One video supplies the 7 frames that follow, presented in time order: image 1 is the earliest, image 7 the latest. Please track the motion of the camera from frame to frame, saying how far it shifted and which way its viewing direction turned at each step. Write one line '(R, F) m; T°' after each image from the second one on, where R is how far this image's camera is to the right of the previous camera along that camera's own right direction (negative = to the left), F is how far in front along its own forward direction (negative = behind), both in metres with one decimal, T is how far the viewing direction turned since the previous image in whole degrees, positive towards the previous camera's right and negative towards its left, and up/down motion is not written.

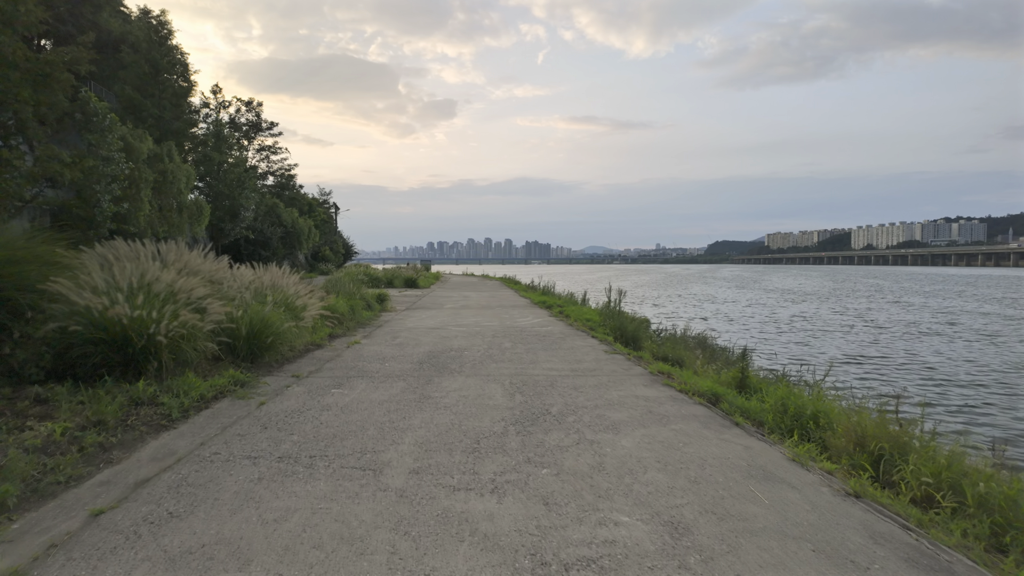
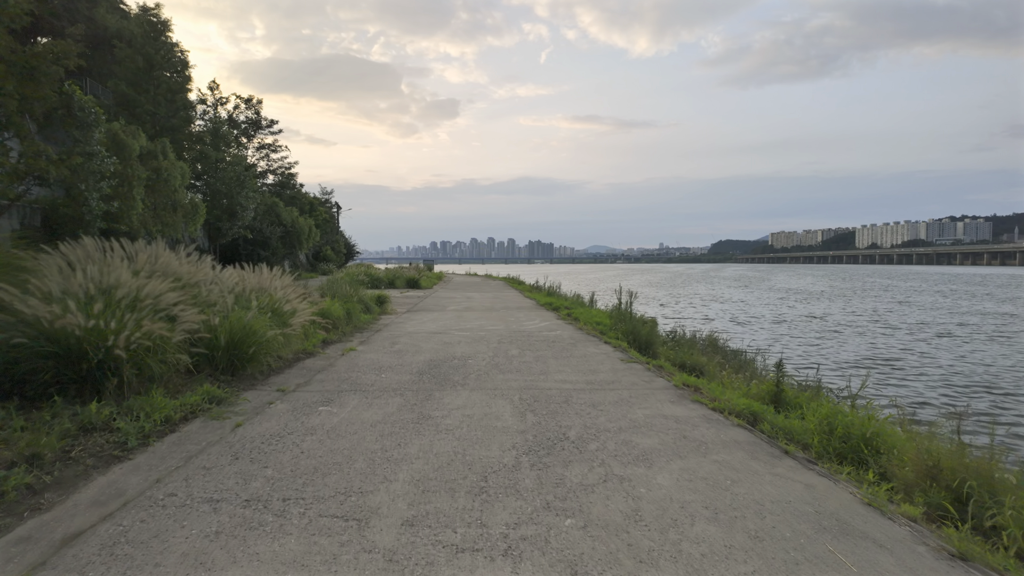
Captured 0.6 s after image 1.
(-0.1, +0.7) m; 0°
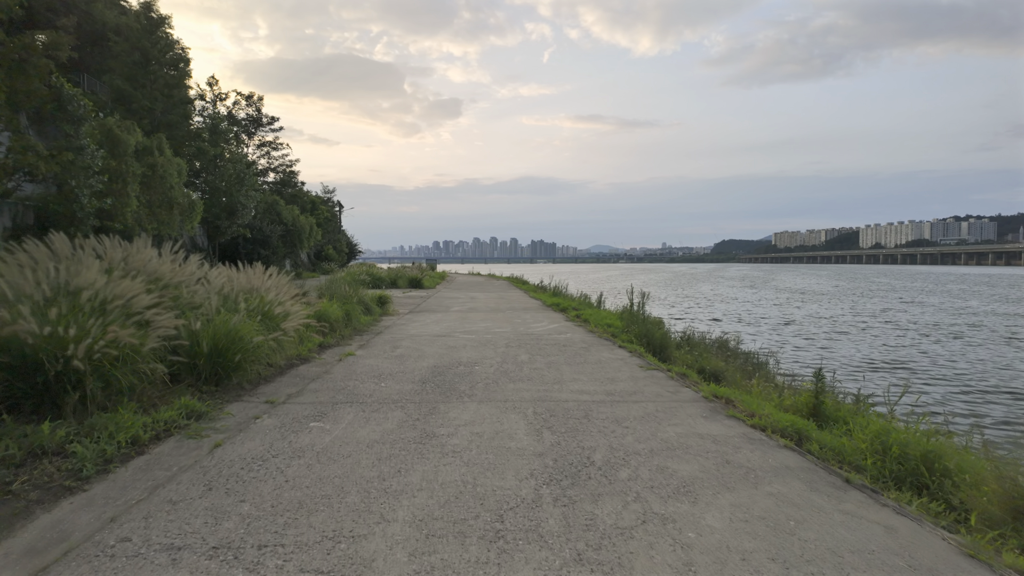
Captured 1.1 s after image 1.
(-0.1, +0.6) m; 0°
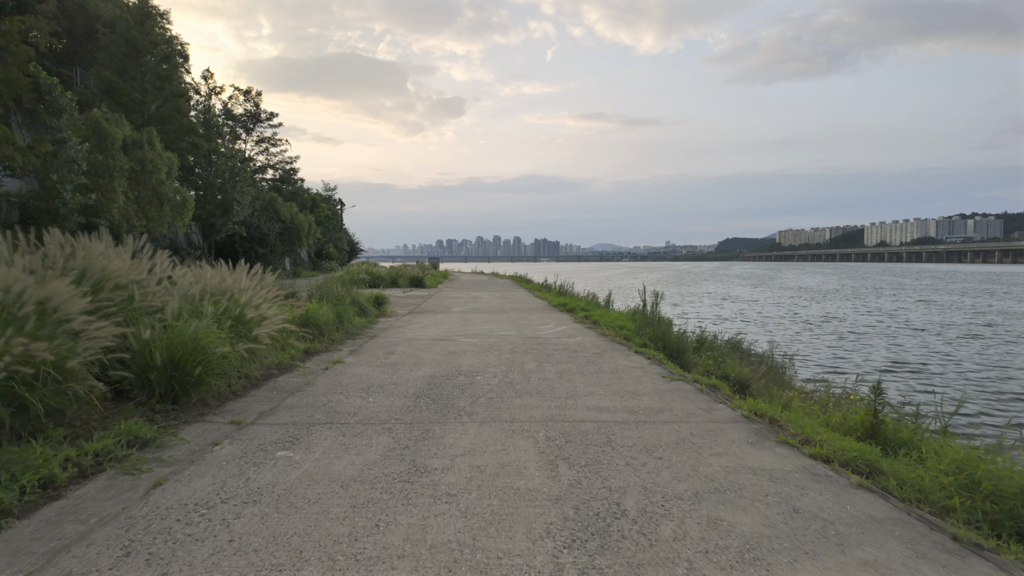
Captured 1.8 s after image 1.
(0.0, +0.8) m; 0°
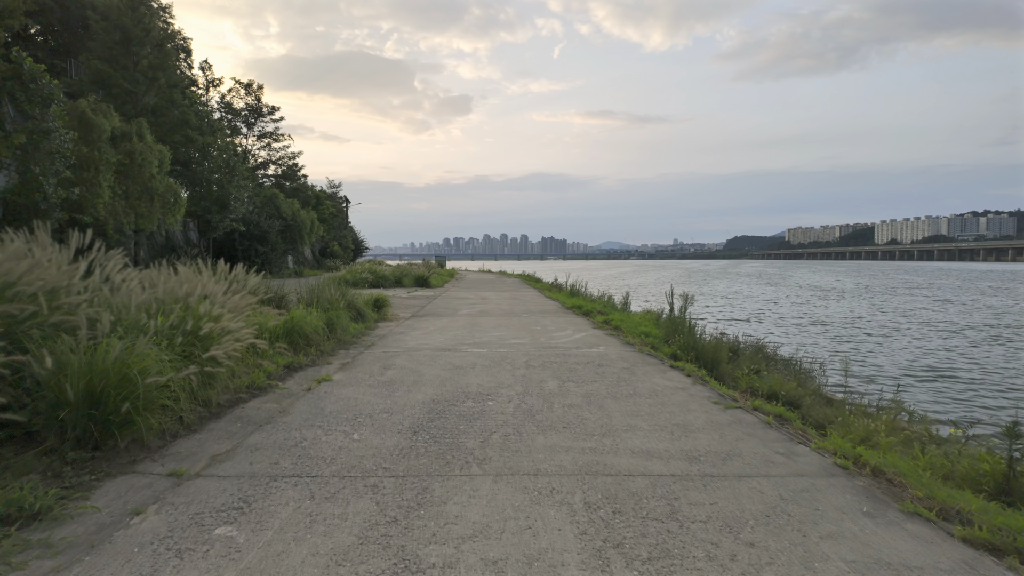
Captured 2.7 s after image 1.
(-0.1, +1.1) m; -1°
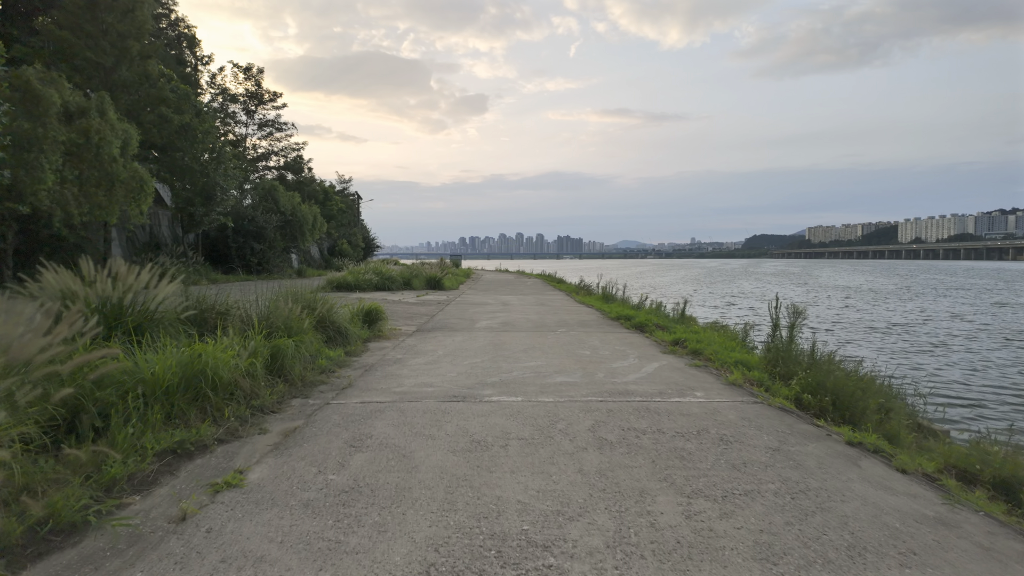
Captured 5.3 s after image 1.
(-0.3, +2.9) m; -2°
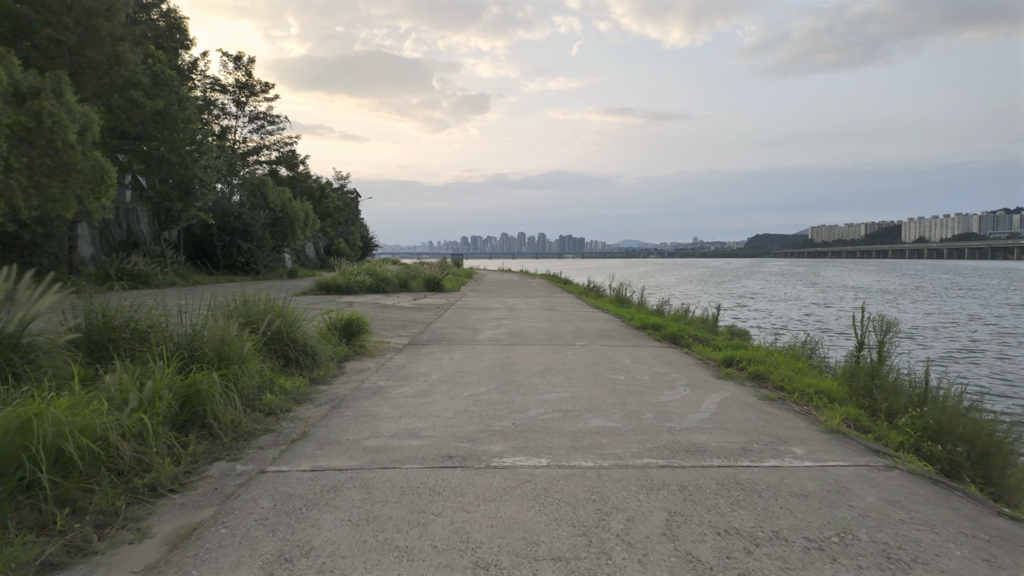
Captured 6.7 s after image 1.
(-0.1, +1.6) m; 0°
